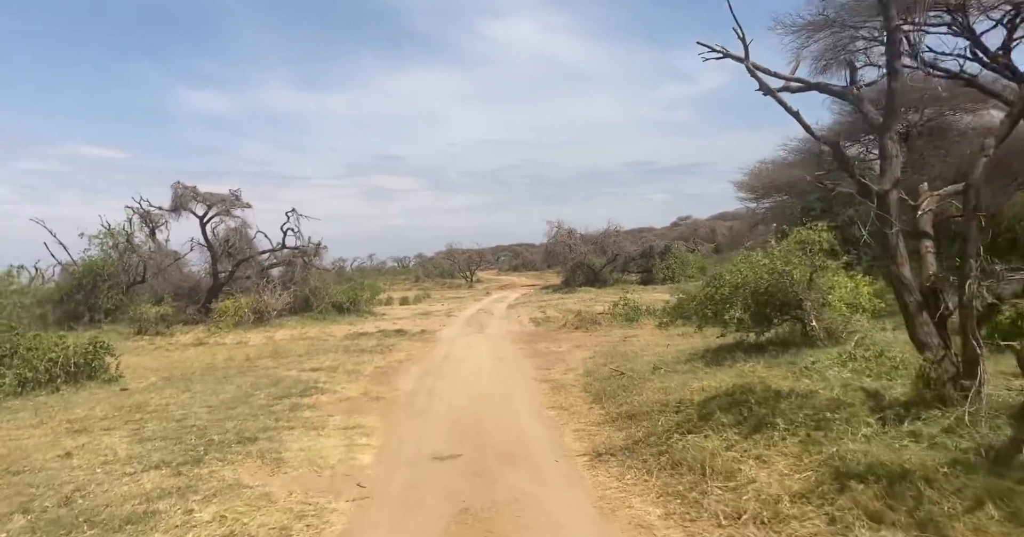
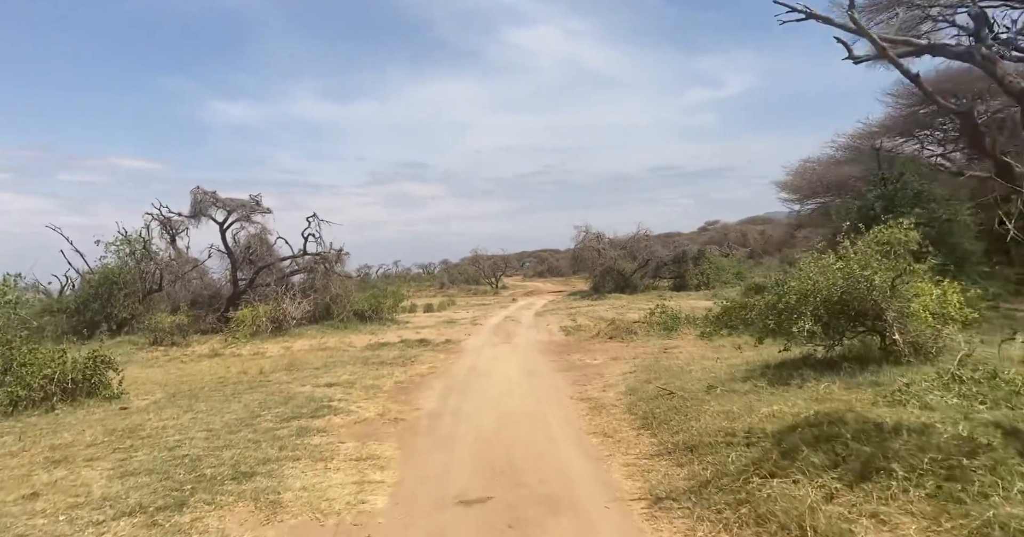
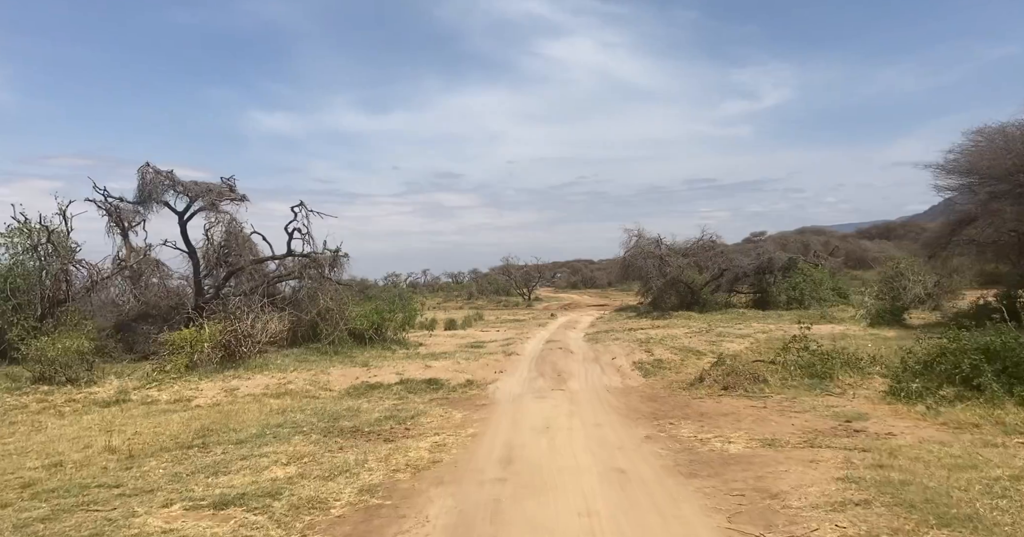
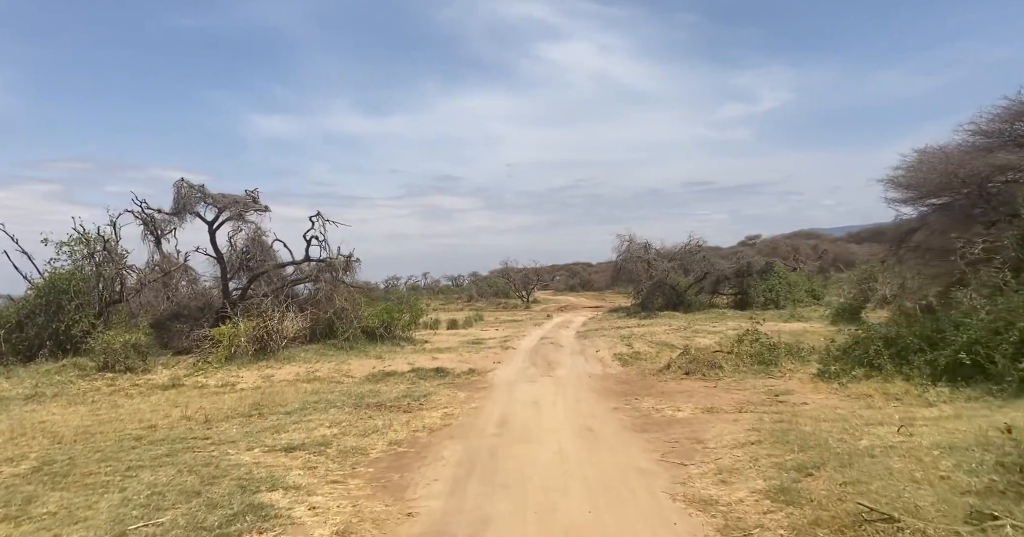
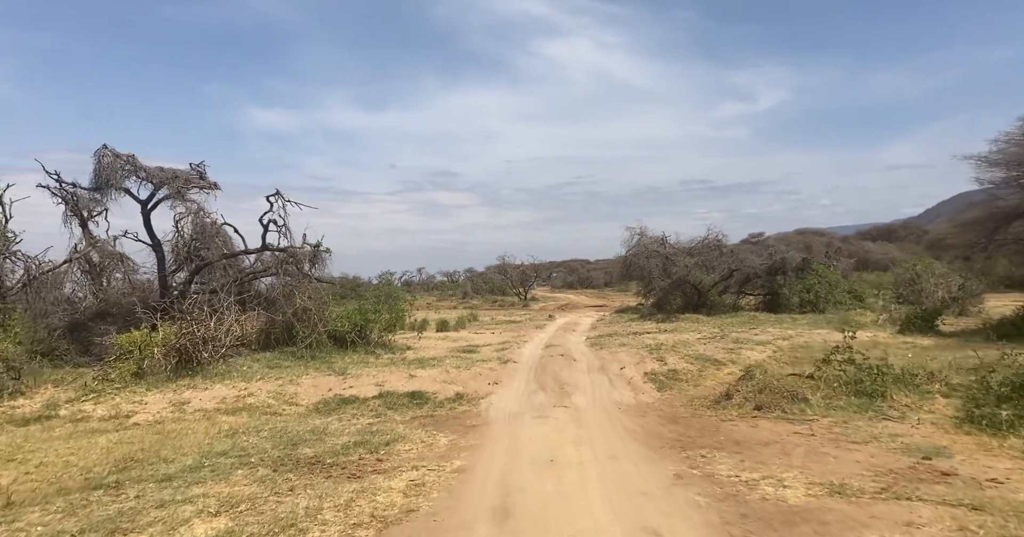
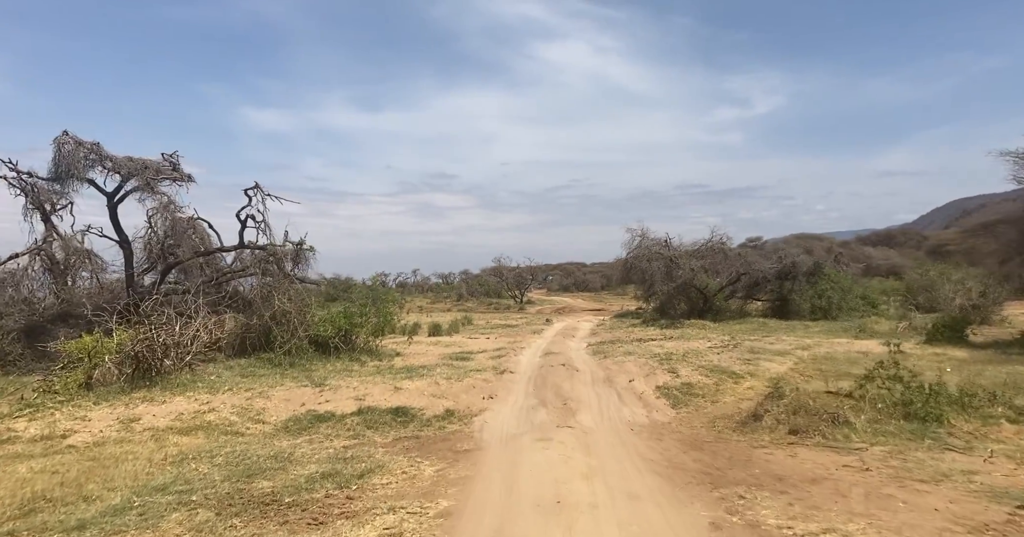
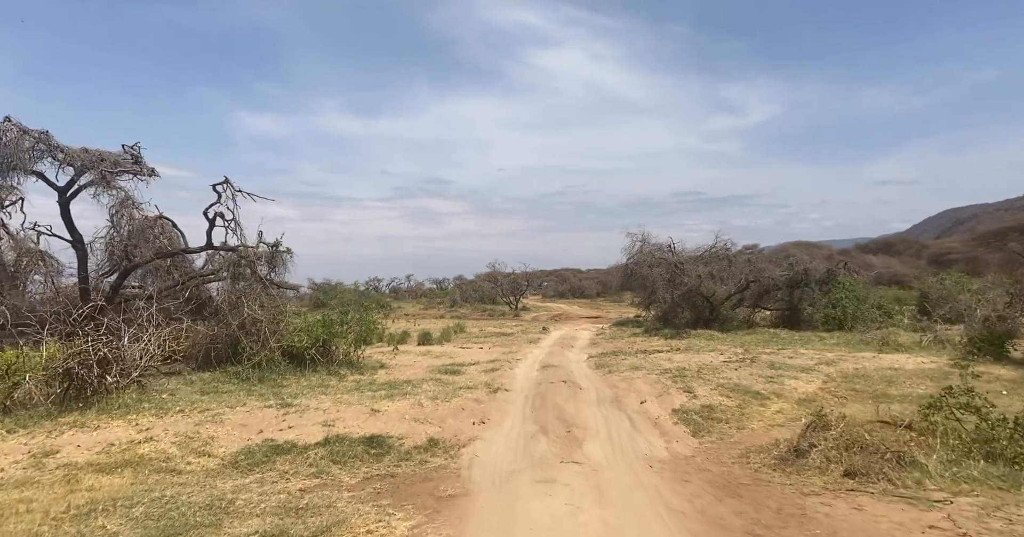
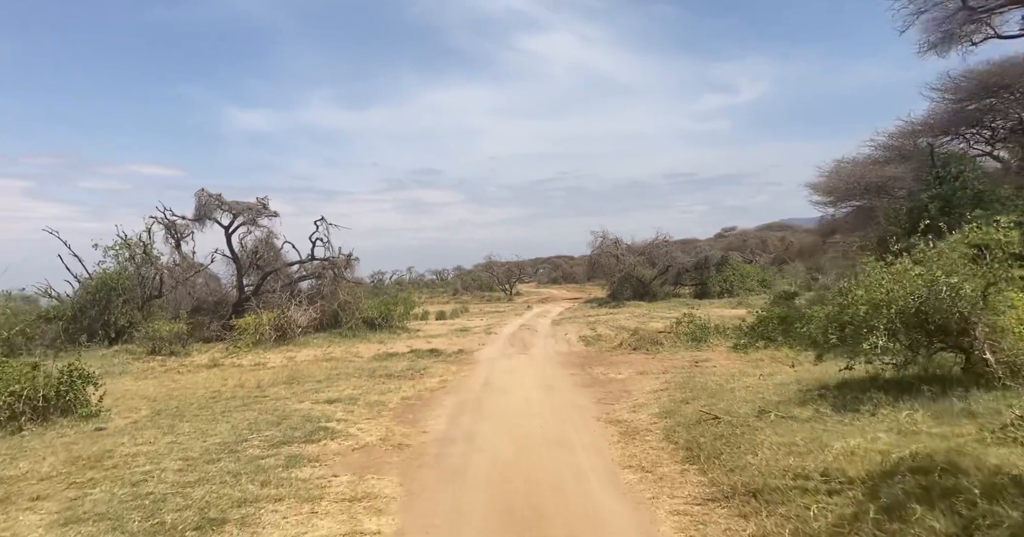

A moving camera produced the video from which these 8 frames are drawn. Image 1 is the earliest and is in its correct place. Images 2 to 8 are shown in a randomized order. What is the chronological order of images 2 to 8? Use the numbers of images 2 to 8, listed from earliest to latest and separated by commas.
2, 8, 4, 3, 5, 6, 7
